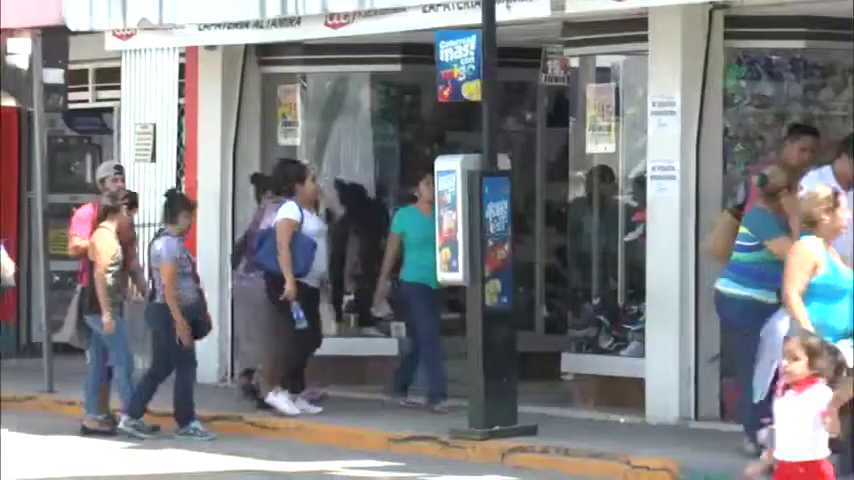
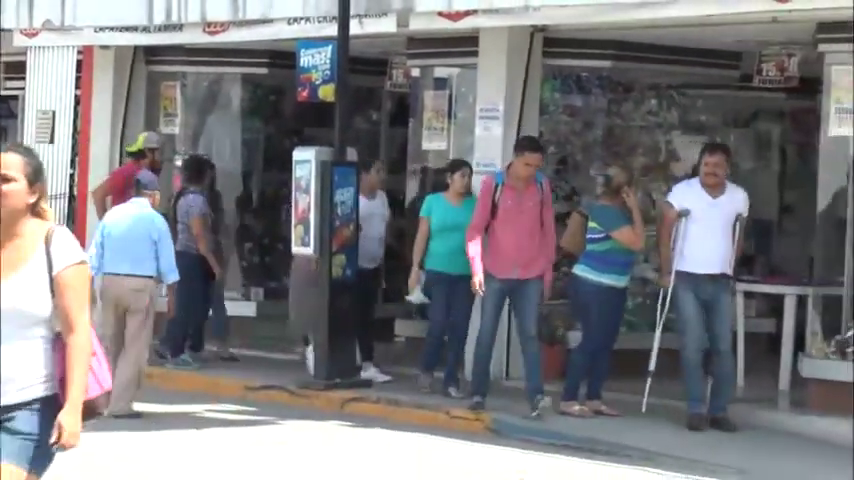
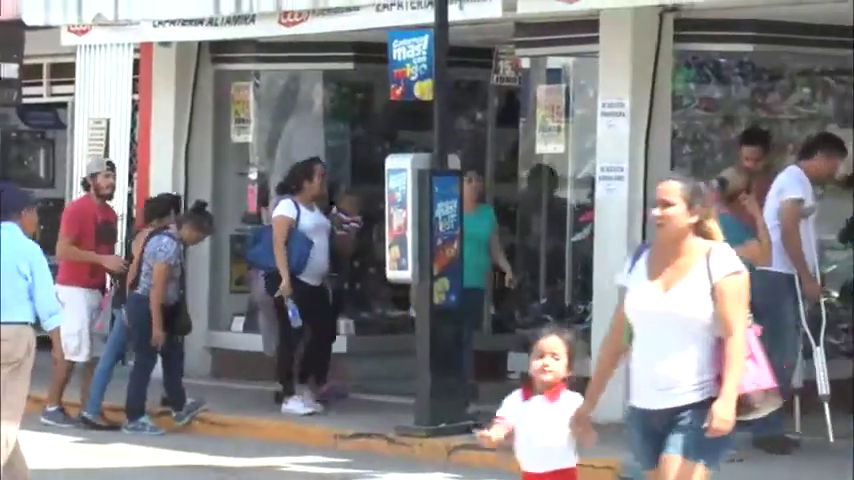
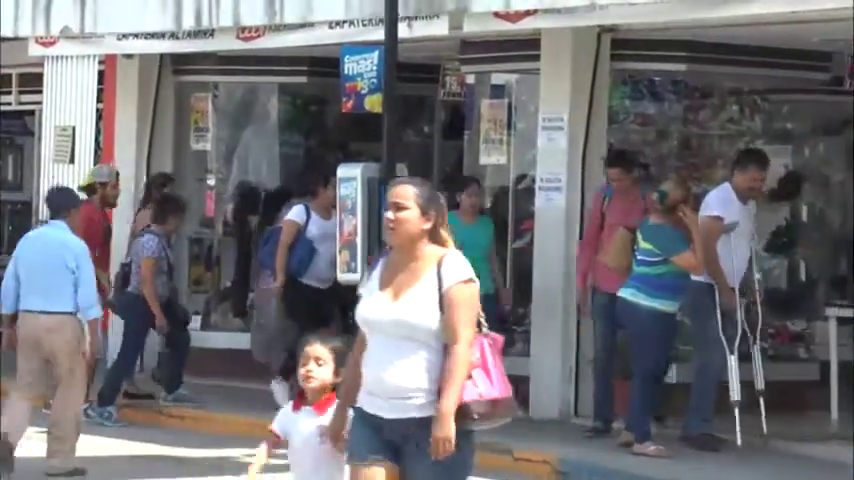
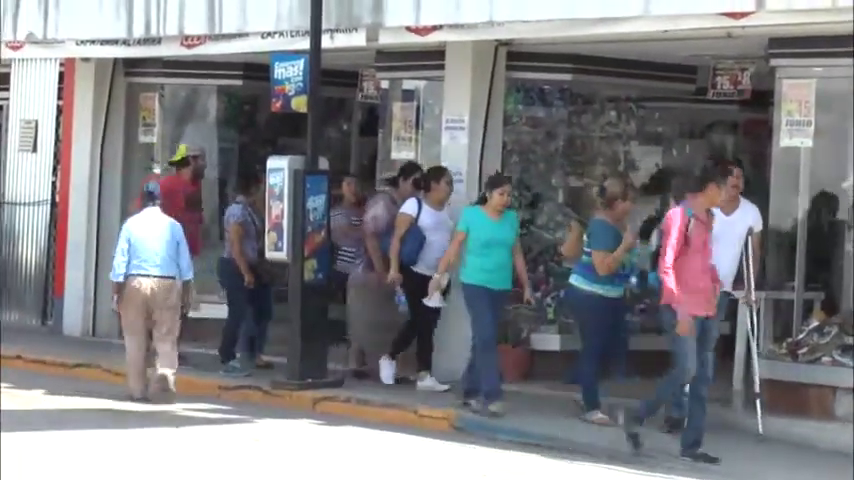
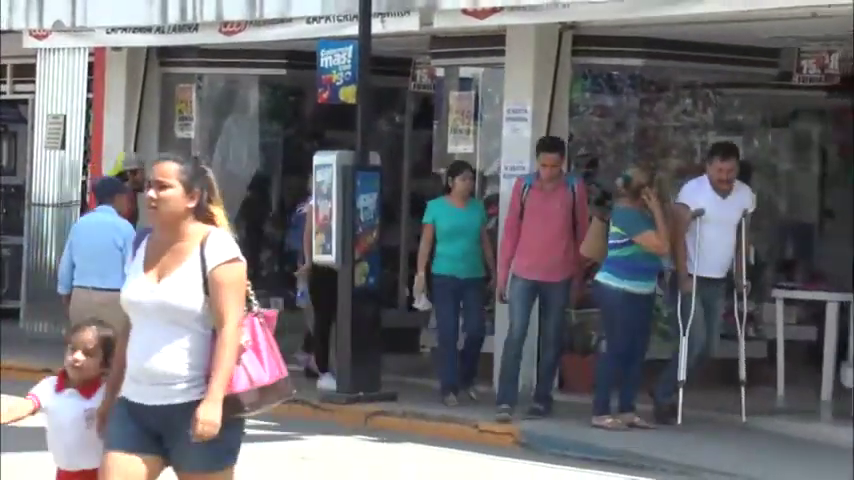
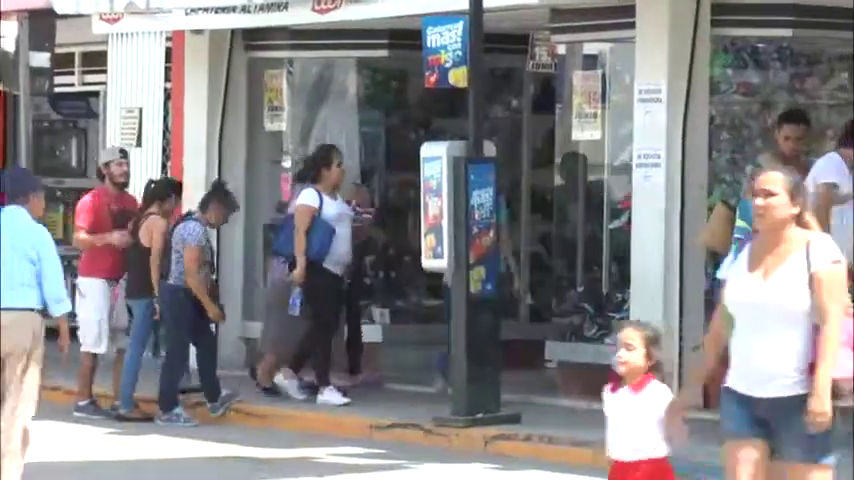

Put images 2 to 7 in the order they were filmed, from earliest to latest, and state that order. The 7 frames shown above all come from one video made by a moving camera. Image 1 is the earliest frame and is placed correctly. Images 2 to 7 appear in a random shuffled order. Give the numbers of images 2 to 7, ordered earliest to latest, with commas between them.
7, 3, 4, 6, 2, 5
